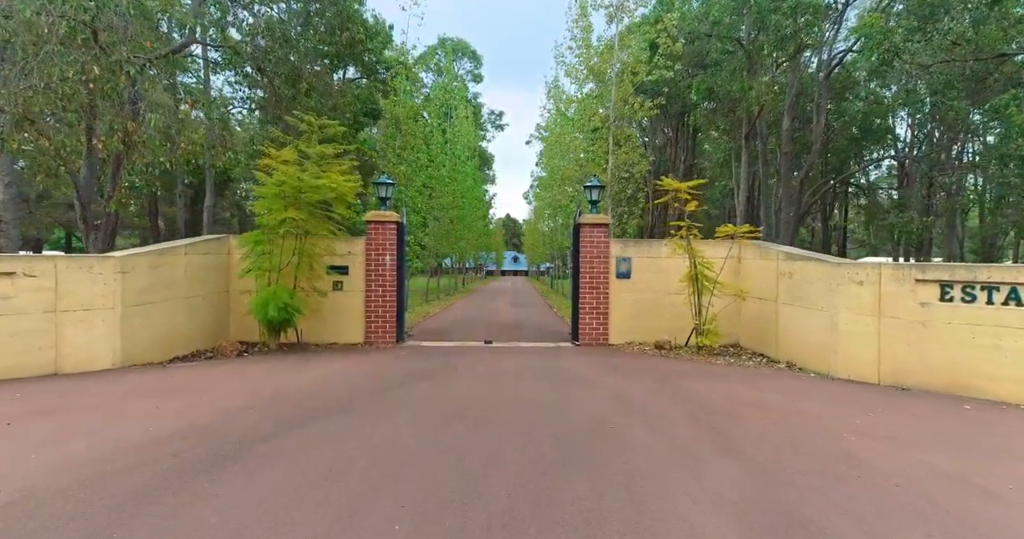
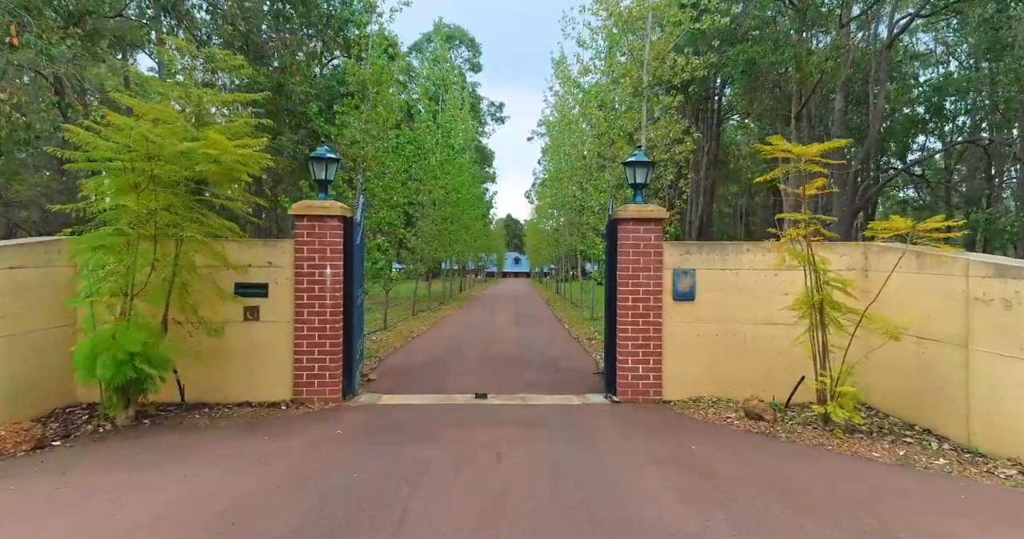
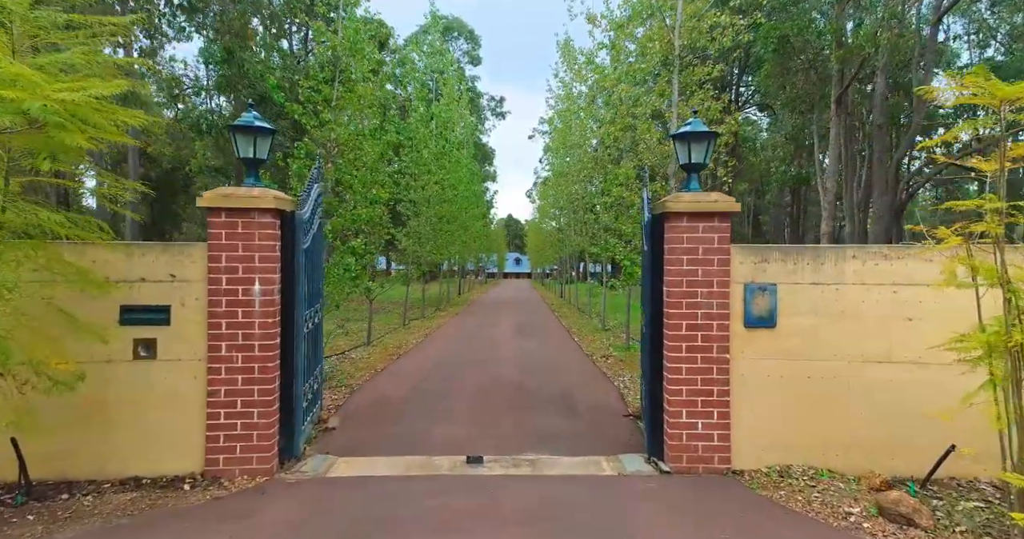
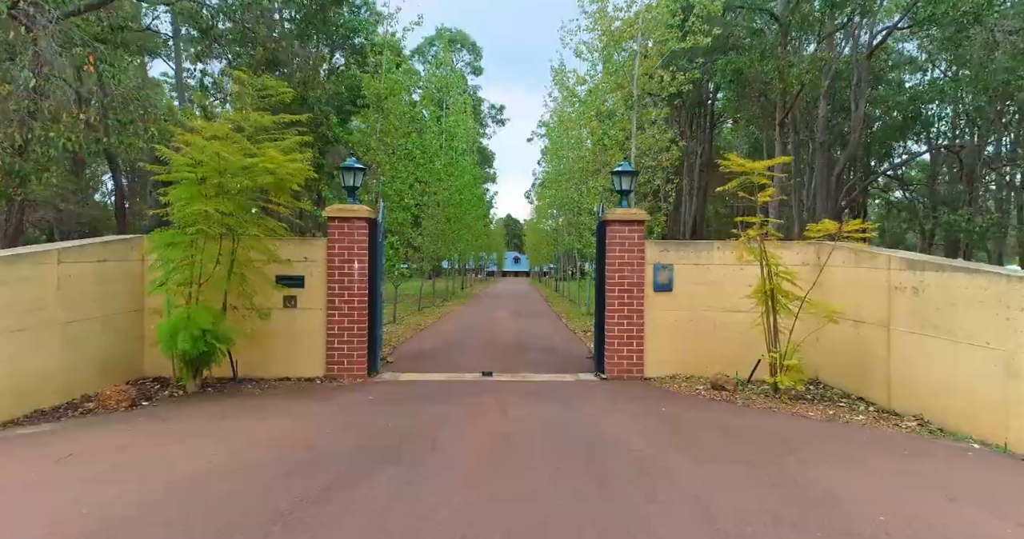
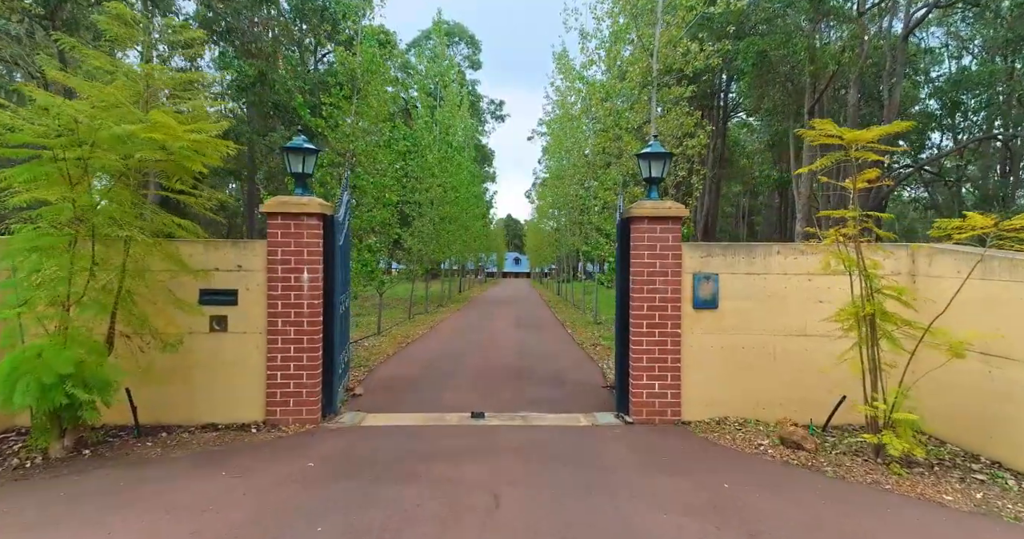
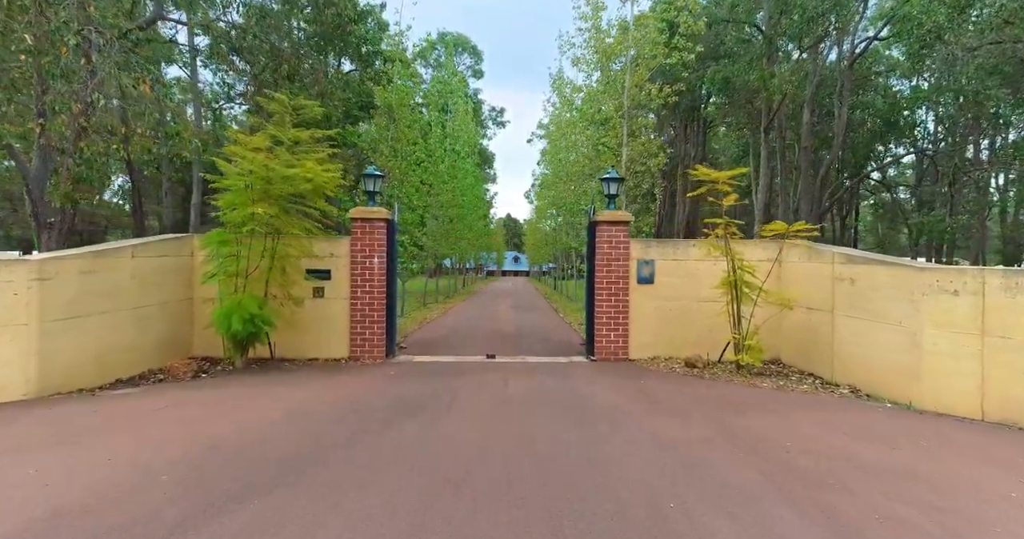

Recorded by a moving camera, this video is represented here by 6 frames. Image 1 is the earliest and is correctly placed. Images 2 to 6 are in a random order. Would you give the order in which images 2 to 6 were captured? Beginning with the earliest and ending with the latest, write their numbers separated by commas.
6, 4, 2, 5, 3
